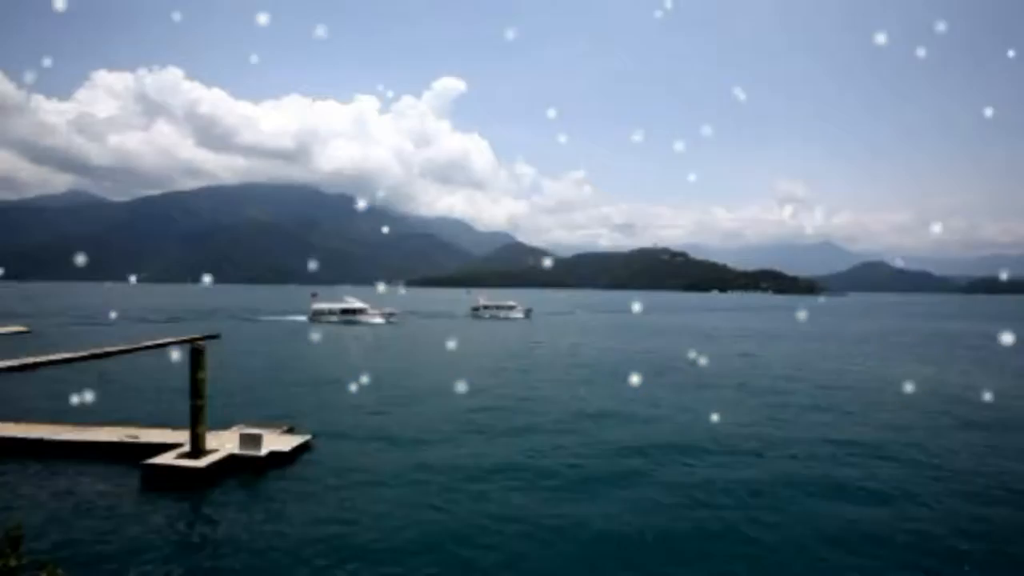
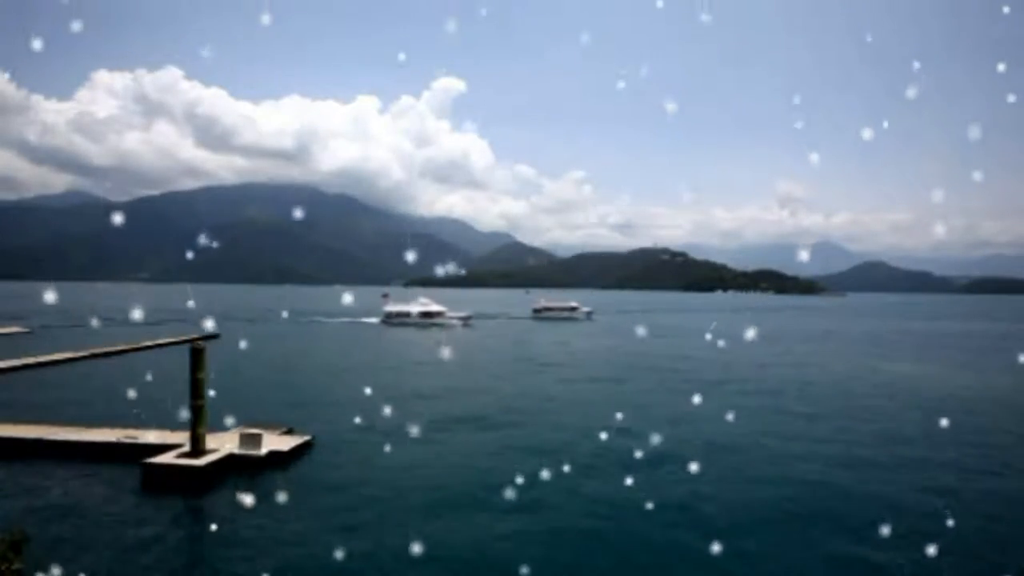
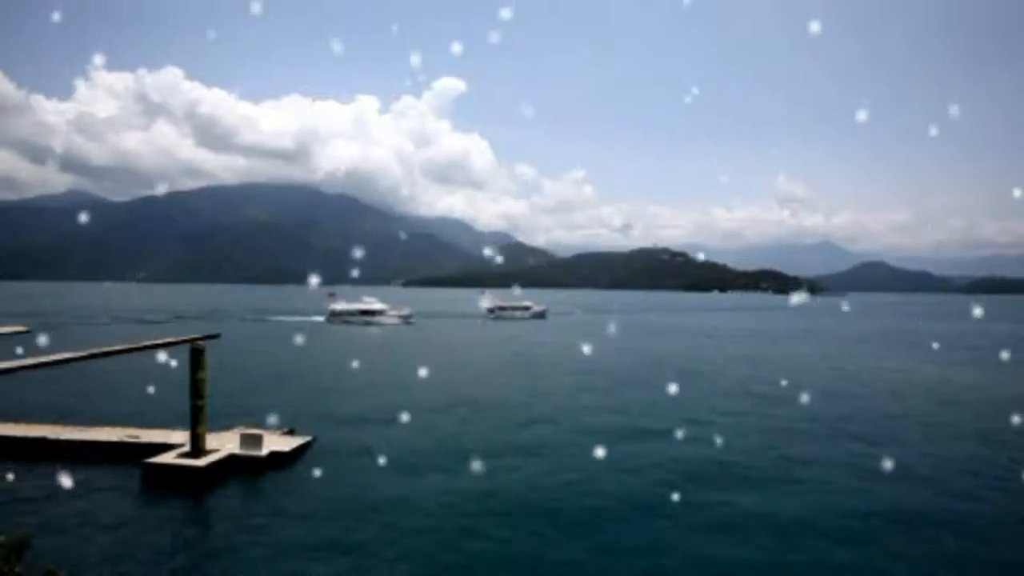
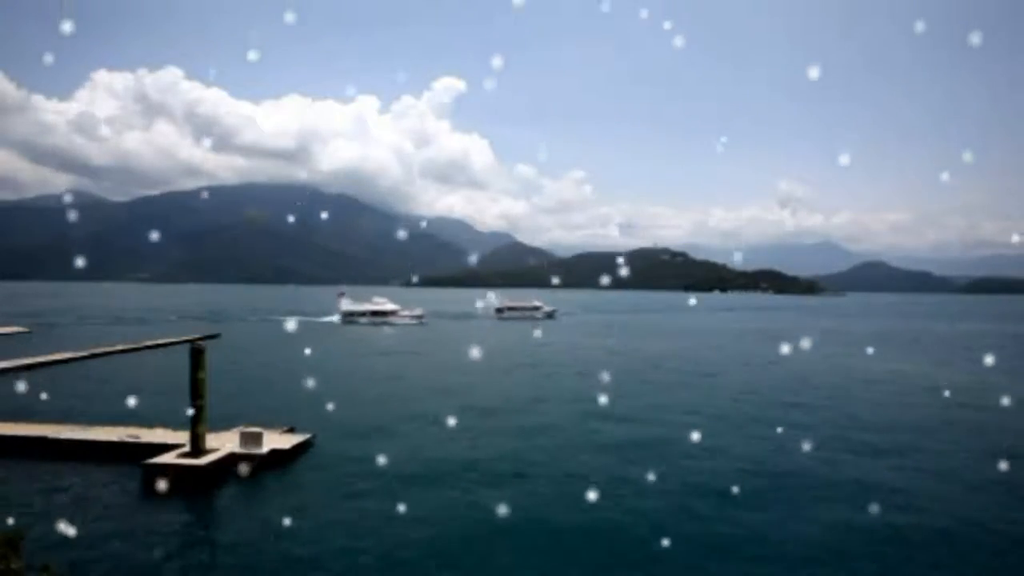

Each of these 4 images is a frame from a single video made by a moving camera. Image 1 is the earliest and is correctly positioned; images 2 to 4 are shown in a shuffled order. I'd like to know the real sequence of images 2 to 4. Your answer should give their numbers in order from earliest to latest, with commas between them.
3, 4, 2
